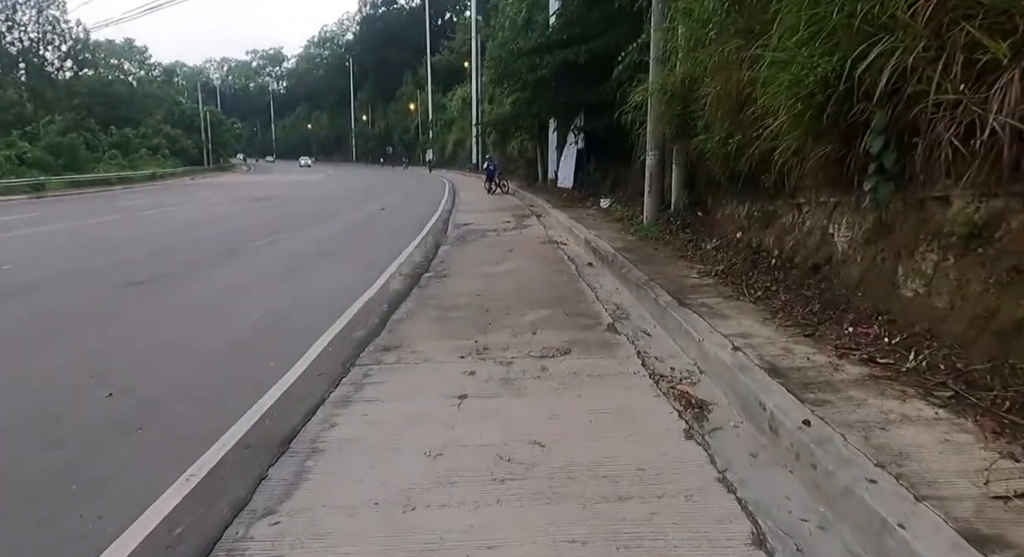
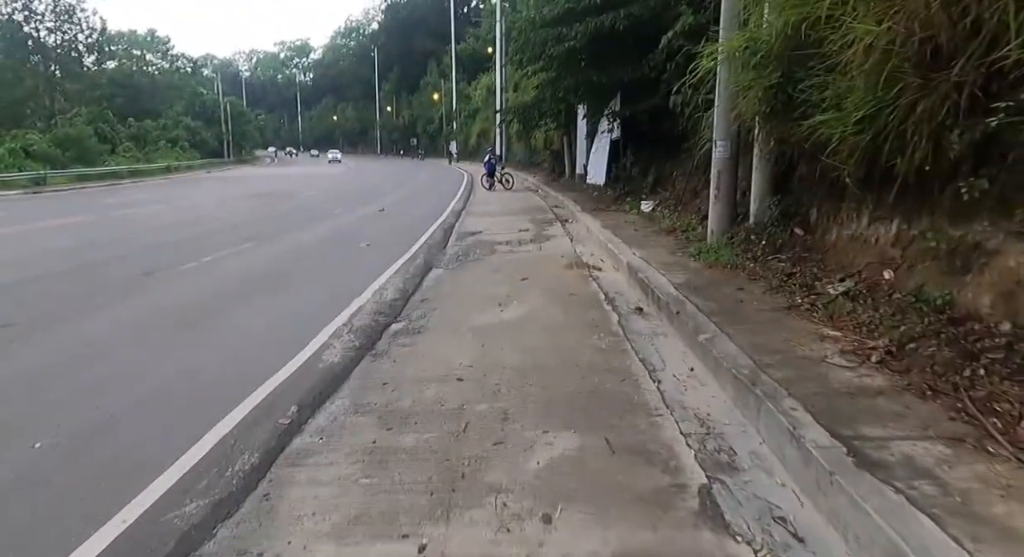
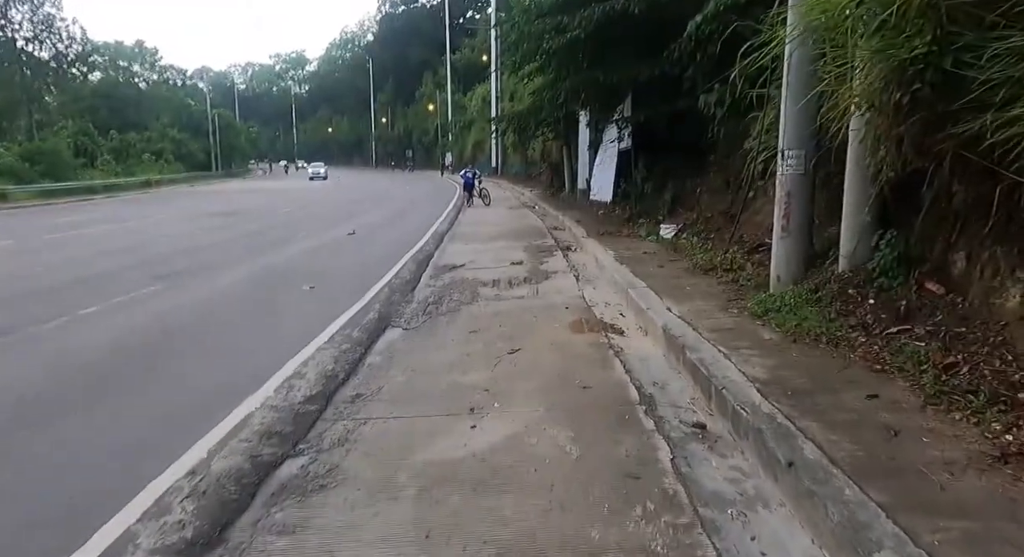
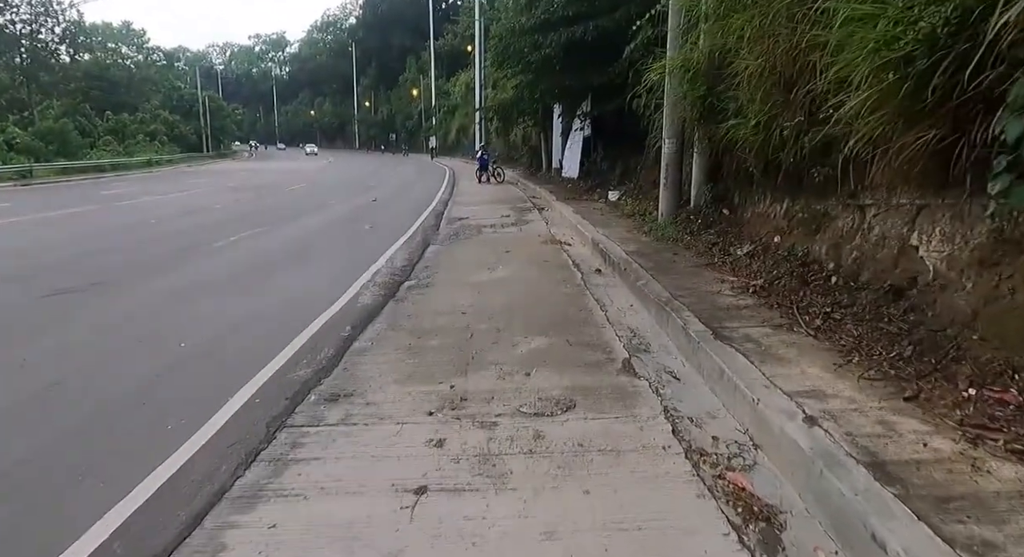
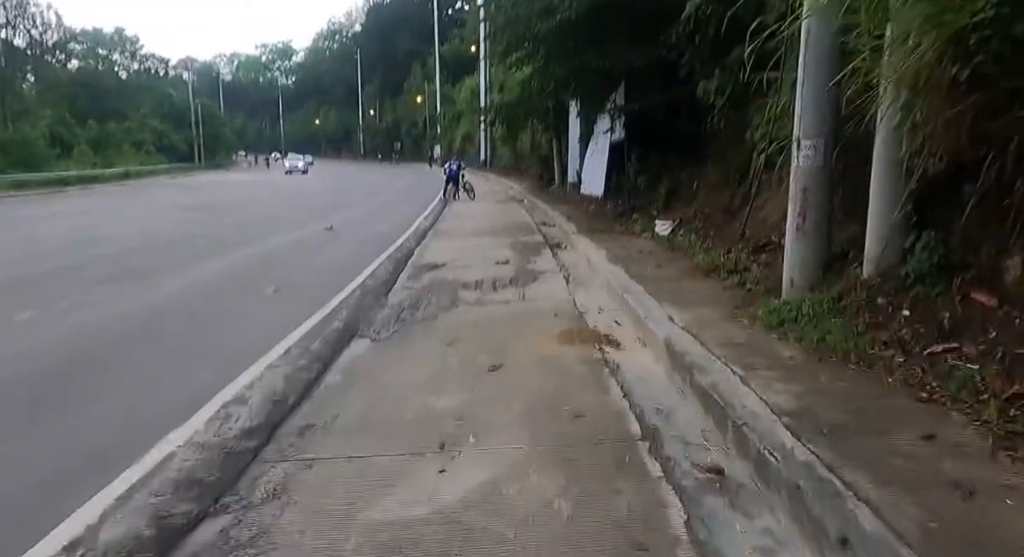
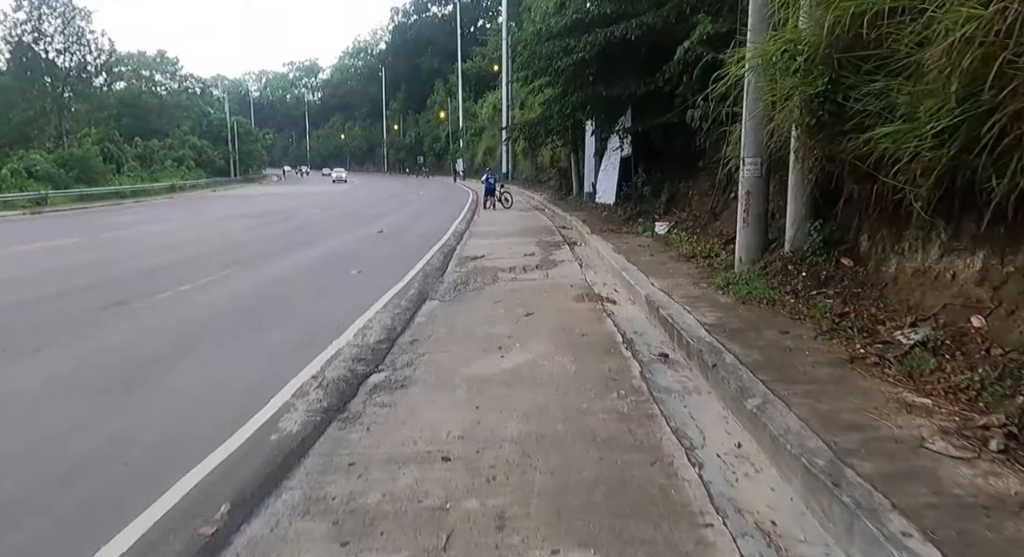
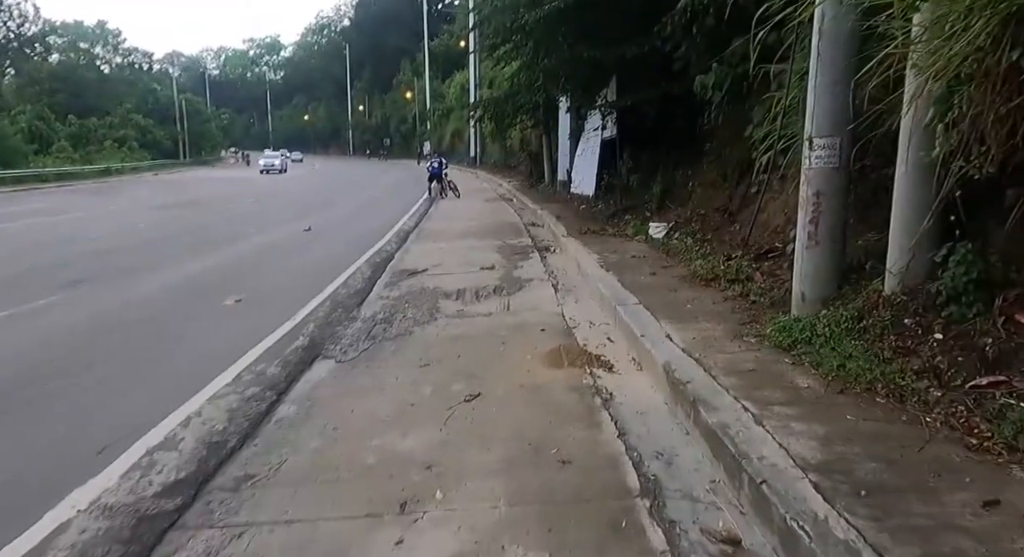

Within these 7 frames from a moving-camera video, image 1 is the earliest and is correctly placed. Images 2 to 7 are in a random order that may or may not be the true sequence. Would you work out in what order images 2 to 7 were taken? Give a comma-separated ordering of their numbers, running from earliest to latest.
4, 2, 6, 3, 5, 7
